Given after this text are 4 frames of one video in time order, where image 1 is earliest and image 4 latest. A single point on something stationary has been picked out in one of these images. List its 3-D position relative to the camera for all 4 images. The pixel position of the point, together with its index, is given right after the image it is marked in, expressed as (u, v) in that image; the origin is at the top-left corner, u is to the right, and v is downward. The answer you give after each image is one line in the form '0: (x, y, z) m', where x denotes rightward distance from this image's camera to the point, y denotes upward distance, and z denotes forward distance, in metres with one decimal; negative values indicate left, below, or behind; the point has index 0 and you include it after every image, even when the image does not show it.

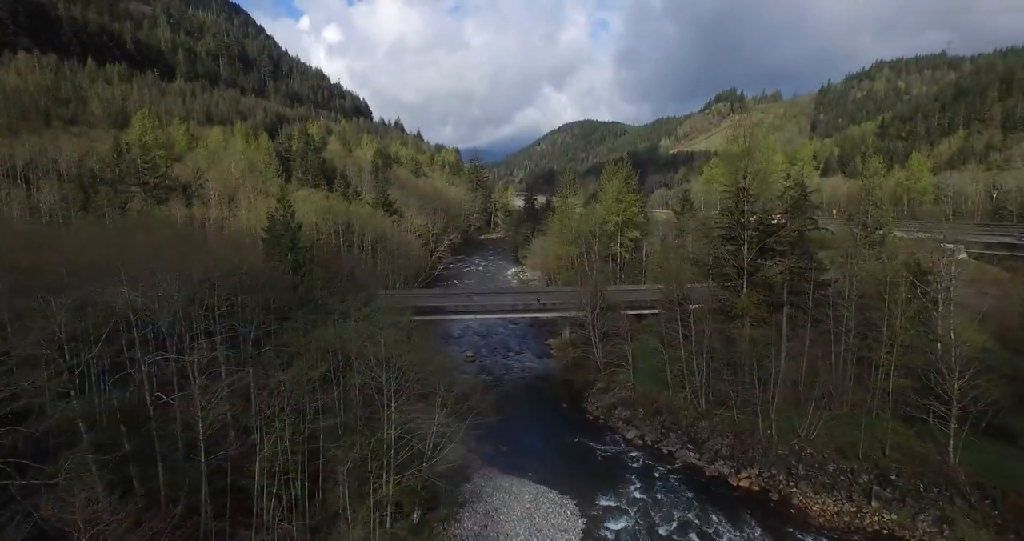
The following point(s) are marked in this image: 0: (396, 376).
0: (-3.8, -3.5, +19.1) m
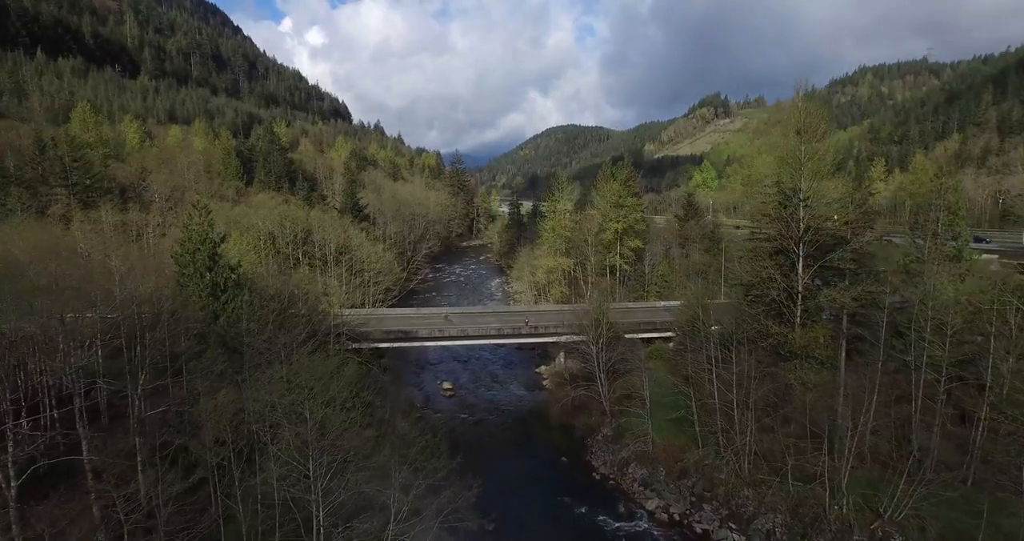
0: (-4.0, -4.4, +12.6) m
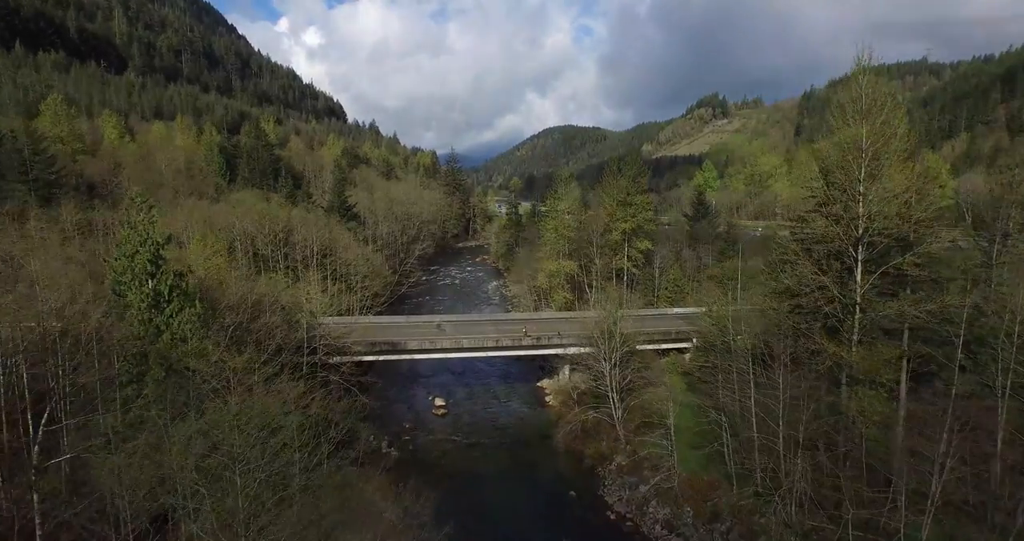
0: (-3.9, -4.6, +9.0) m
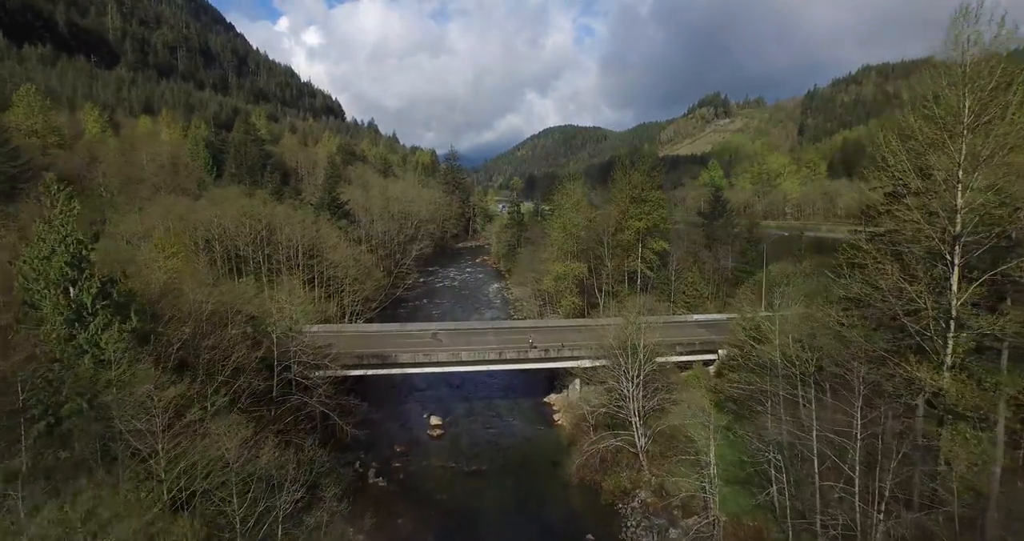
0: (-3.6, -4.7, +5.5) m
